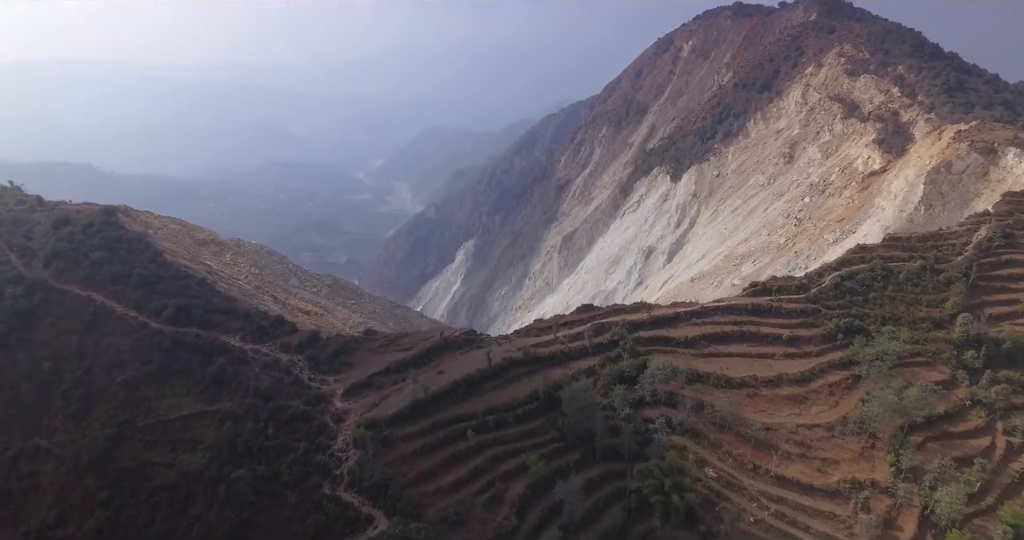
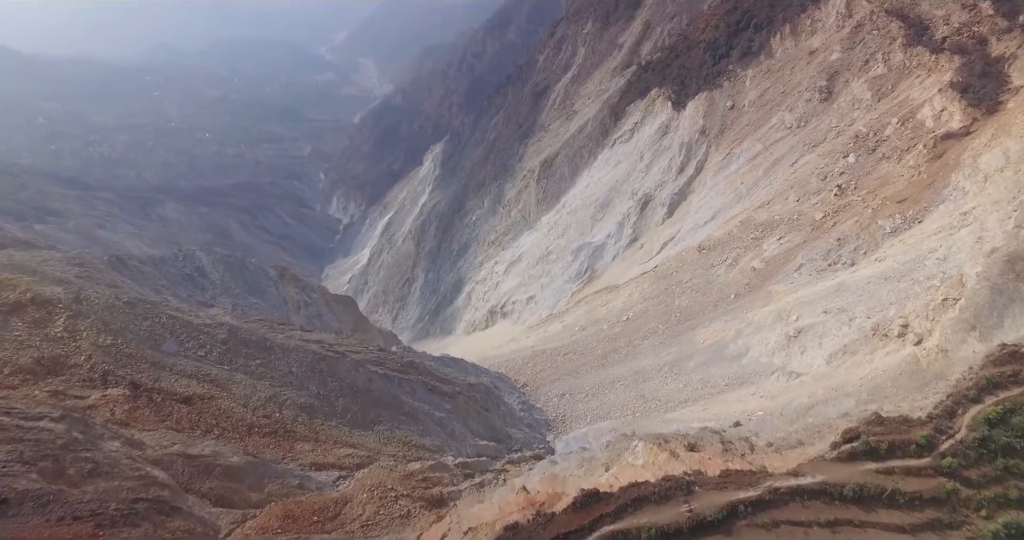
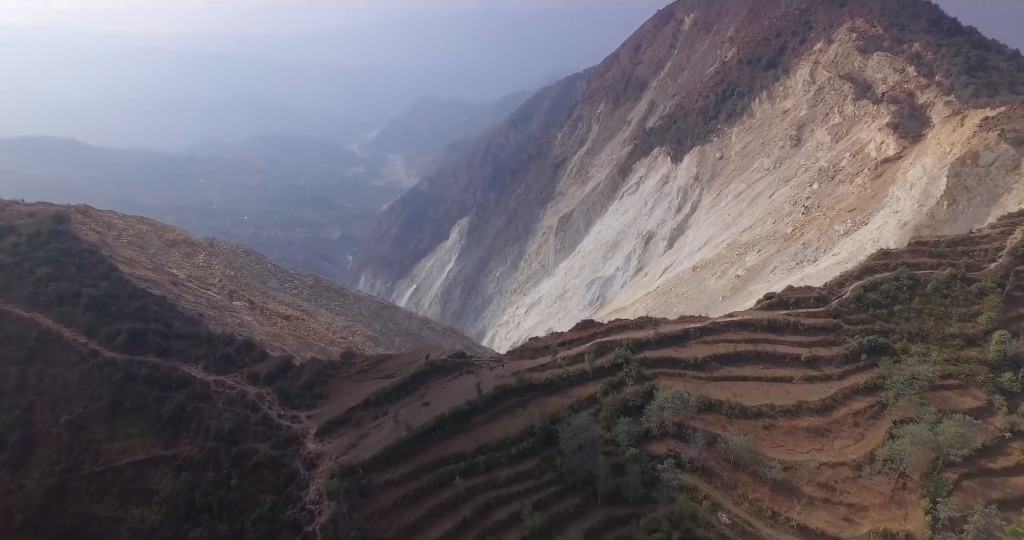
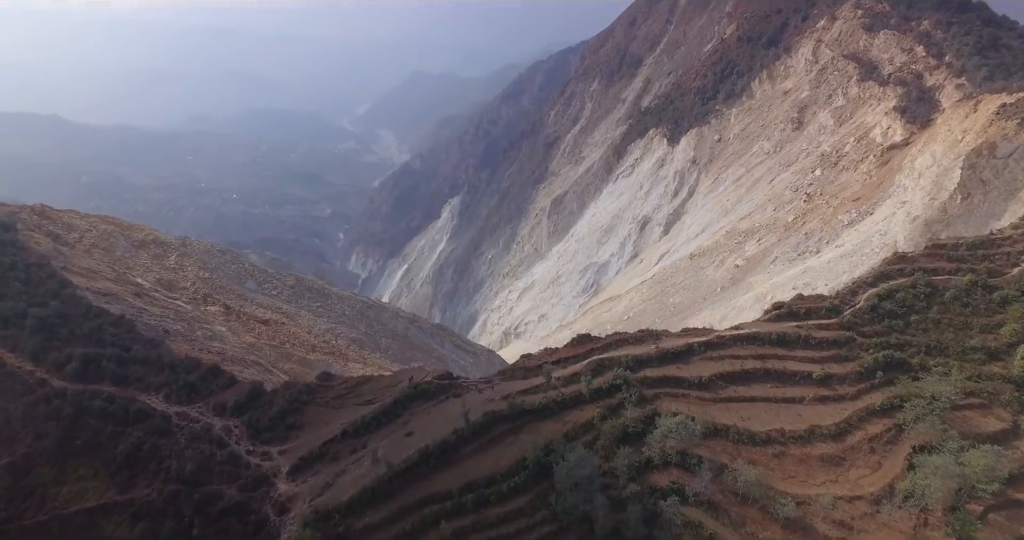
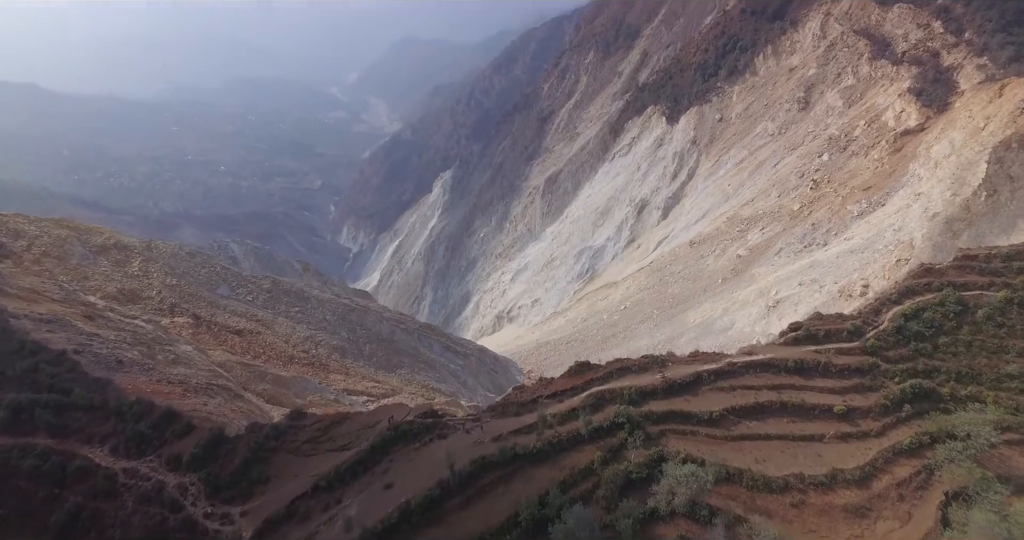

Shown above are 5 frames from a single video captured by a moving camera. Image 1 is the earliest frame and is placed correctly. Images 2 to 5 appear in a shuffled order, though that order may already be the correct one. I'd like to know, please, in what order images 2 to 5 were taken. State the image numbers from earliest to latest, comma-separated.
3, 4, 5, 2
